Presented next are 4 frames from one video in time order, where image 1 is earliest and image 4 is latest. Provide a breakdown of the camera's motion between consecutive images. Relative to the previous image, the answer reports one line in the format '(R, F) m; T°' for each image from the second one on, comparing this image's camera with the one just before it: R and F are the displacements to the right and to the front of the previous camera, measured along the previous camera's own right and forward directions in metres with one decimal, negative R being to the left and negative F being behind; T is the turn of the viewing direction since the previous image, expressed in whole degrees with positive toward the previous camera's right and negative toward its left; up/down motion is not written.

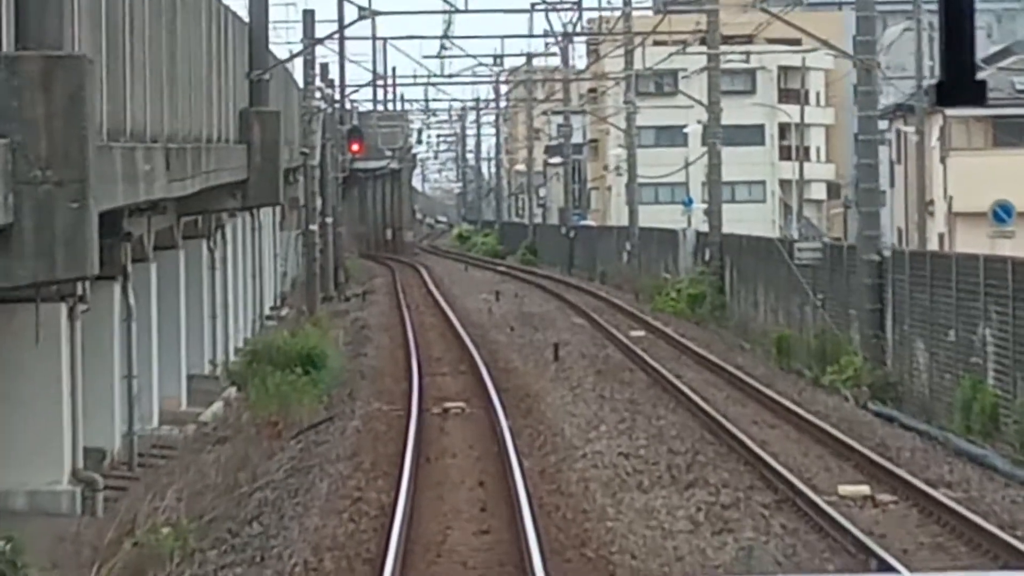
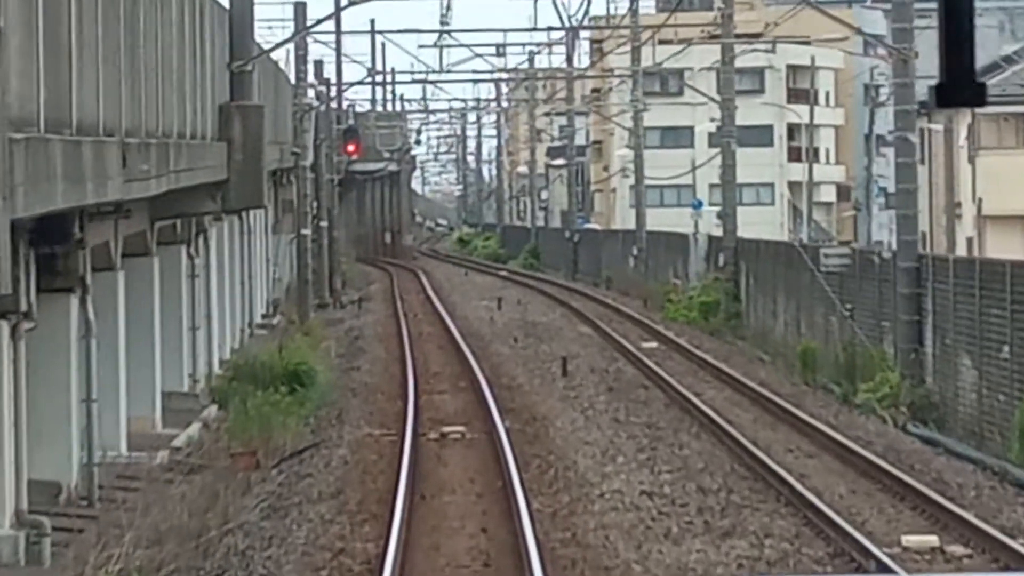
(0.0, +1.7) m; 0°
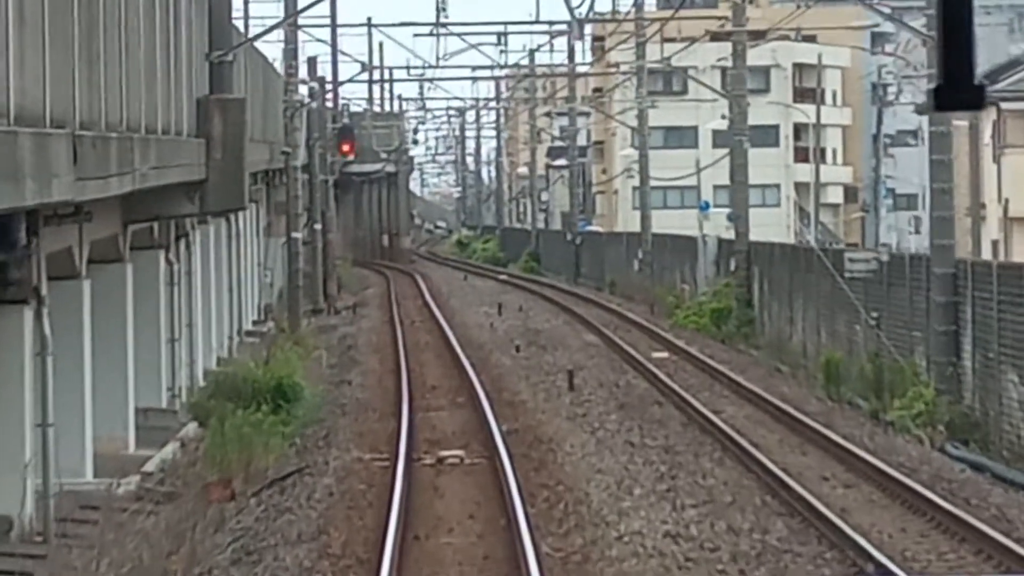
(0.0, +1.4) m; 0°
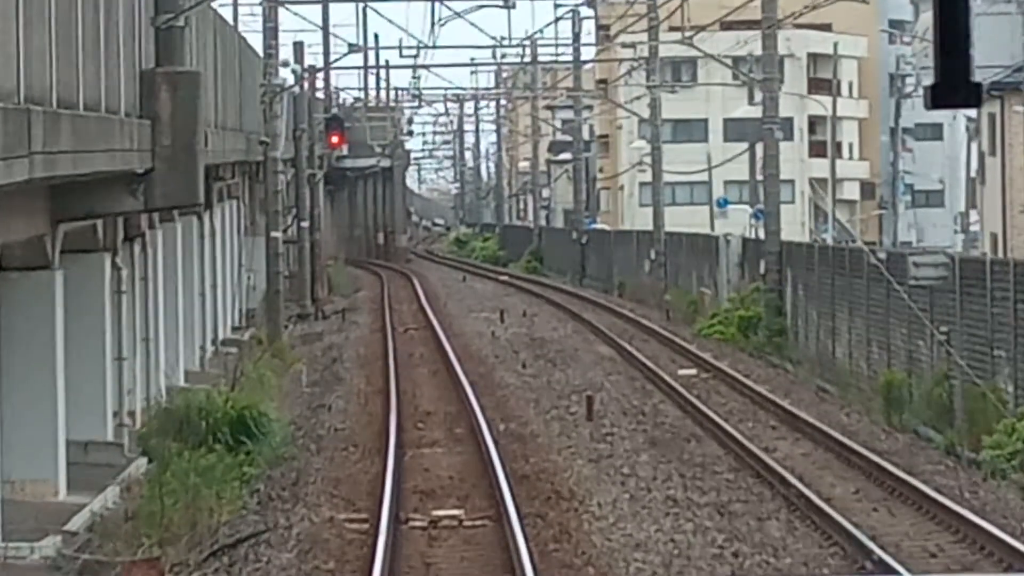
(-0.1, +2.9) m; 0°
